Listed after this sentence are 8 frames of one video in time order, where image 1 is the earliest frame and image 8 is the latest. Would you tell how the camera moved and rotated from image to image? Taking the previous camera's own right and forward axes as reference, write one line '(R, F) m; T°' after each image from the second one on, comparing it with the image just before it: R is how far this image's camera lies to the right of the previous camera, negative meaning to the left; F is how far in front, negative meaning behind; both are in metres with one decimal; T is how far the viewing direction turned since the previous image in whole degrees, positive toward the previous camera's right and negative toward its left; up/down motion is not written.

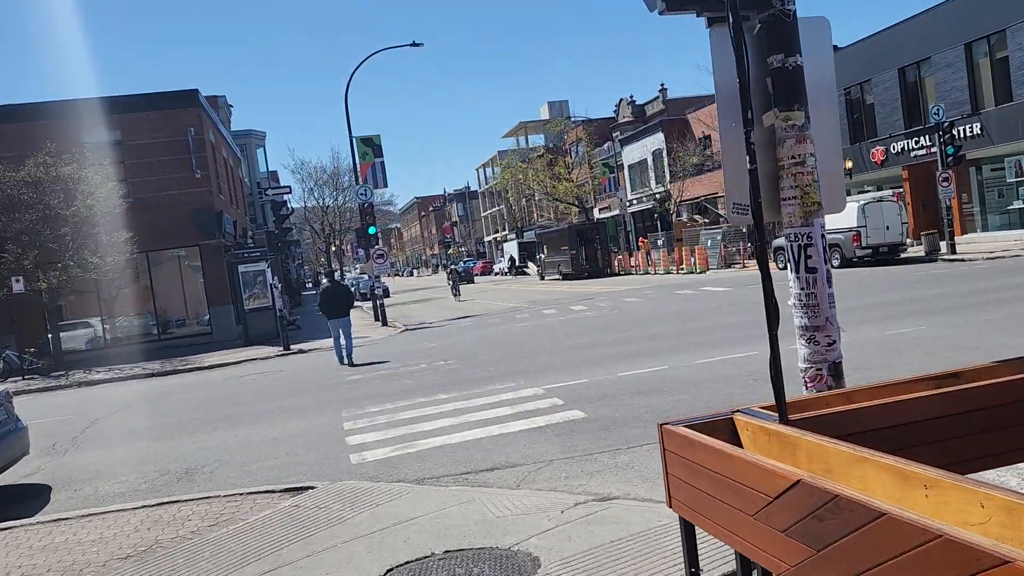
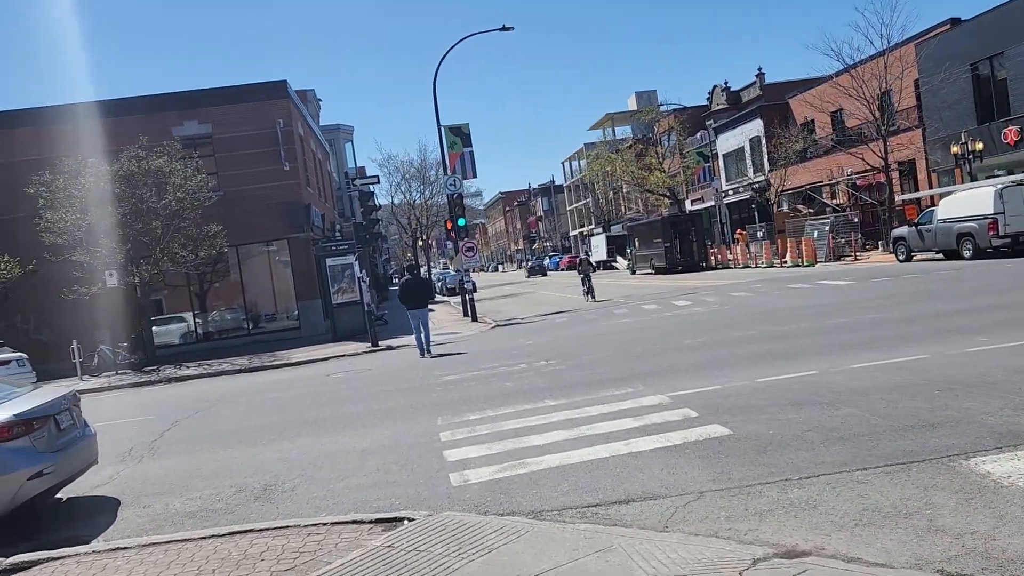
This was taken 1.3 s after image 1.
(-0.4, +1.4) m; -6°
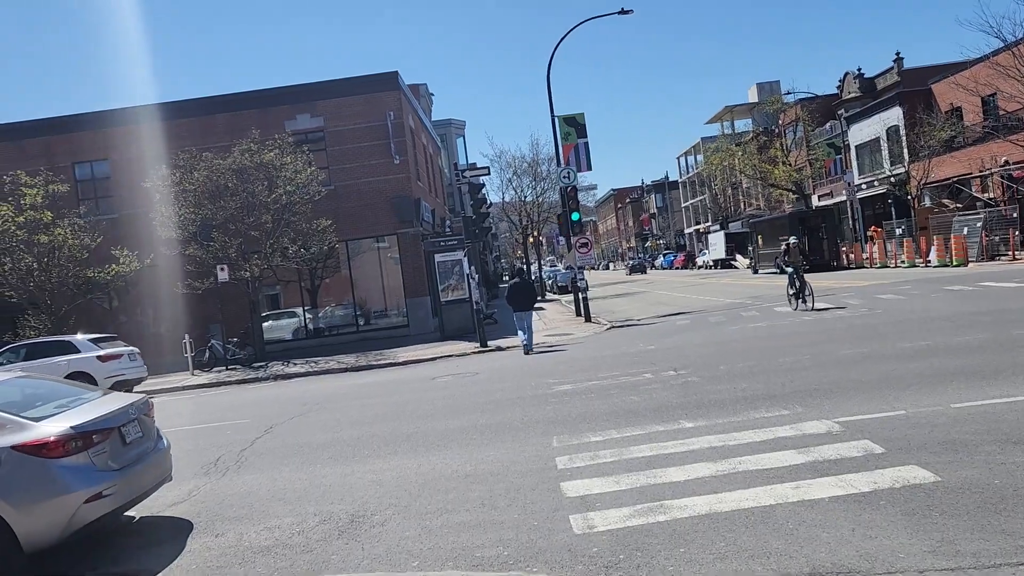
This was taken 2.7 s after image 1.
(-0.2, +1.4) m; -8°
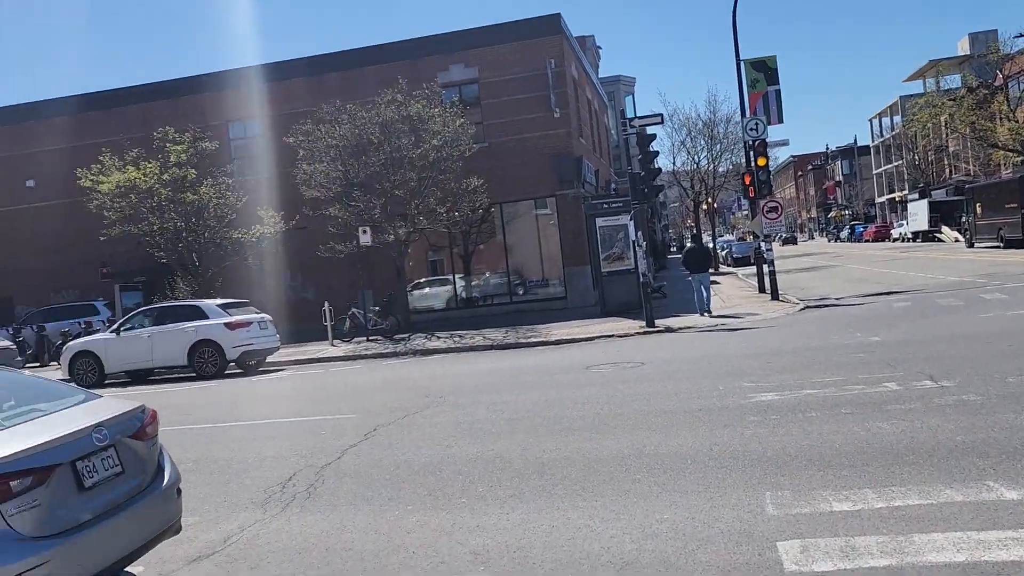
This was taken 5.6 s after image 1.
(-0.2, +2.9) m; -11°
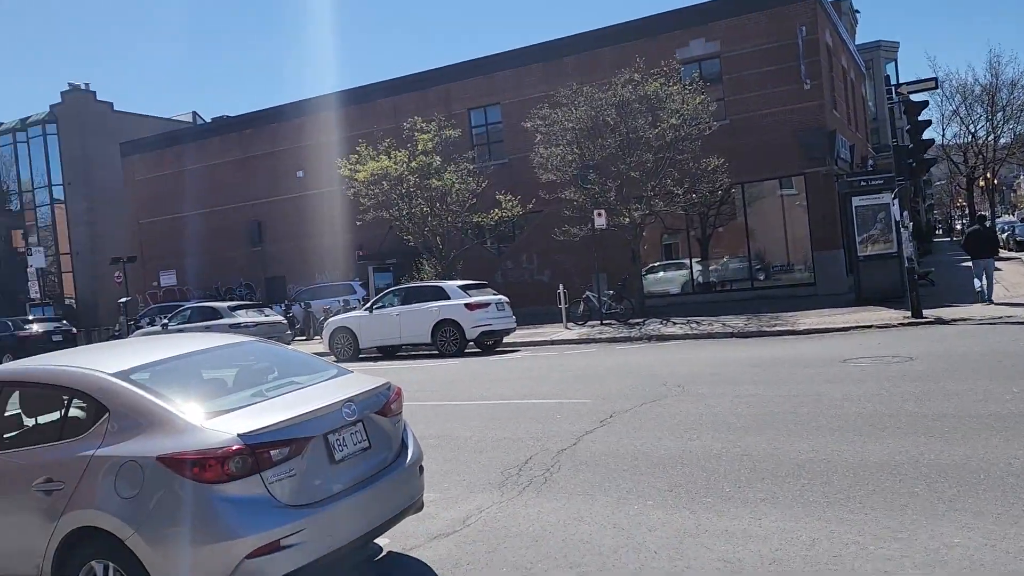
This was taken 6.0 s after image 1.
(-0.1, +0.3) m; -16°
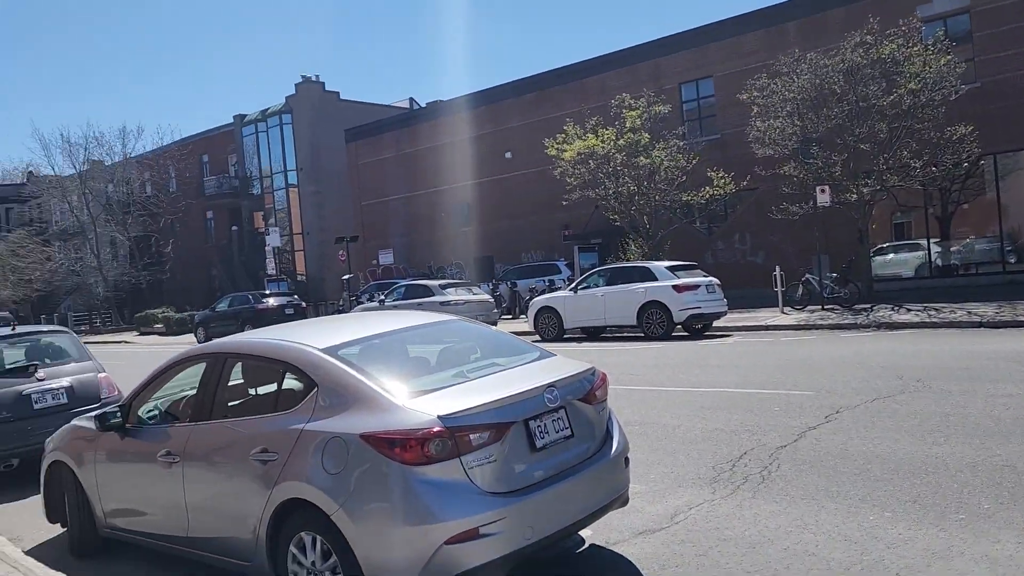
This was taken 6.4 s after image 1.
(-0.1, +0.3) m; -14°
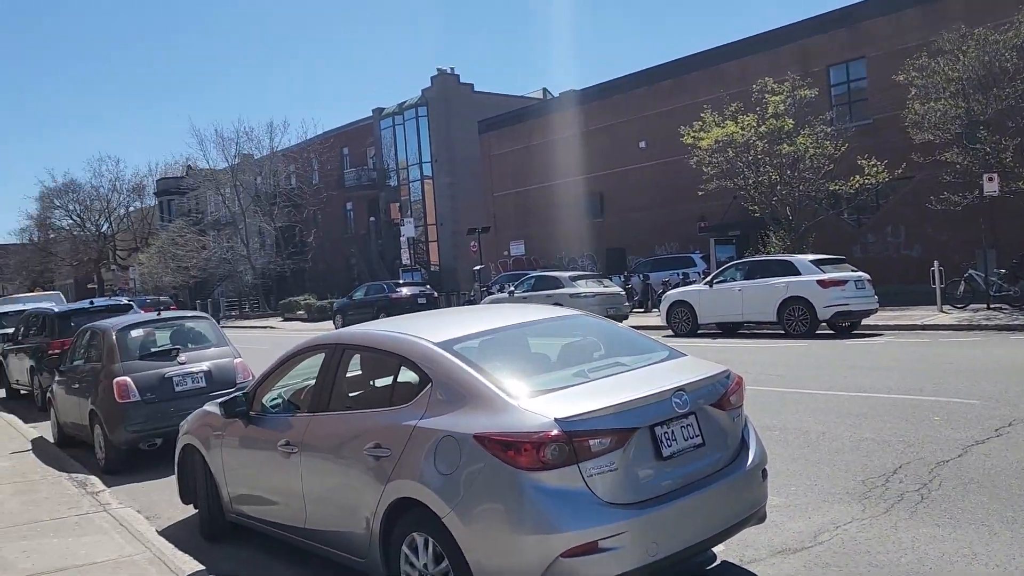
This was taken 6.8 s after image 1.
(0.0, +0.3) m; -9°
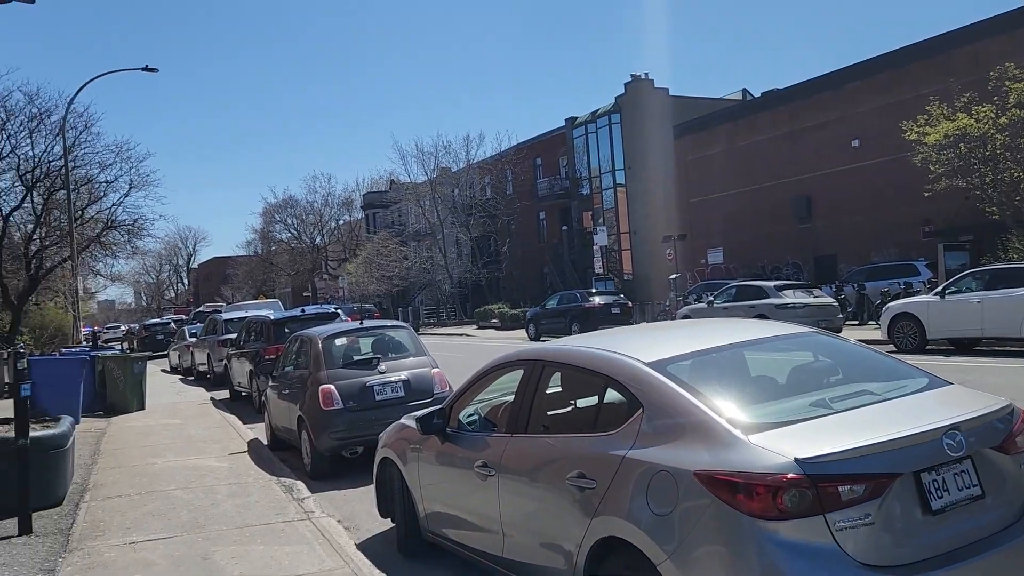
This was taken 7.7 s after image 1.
(-0.1, +0.4) m; -13°
